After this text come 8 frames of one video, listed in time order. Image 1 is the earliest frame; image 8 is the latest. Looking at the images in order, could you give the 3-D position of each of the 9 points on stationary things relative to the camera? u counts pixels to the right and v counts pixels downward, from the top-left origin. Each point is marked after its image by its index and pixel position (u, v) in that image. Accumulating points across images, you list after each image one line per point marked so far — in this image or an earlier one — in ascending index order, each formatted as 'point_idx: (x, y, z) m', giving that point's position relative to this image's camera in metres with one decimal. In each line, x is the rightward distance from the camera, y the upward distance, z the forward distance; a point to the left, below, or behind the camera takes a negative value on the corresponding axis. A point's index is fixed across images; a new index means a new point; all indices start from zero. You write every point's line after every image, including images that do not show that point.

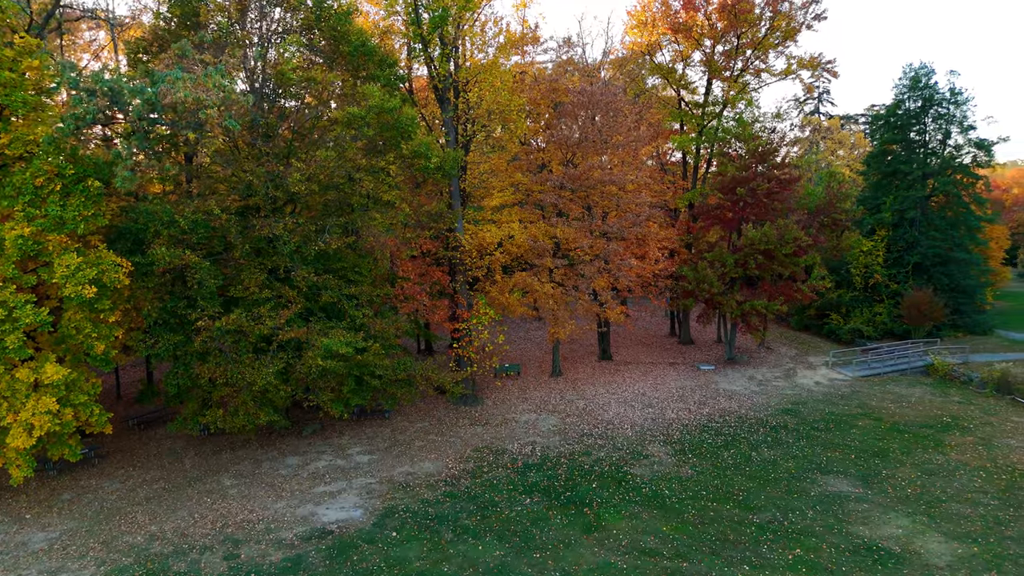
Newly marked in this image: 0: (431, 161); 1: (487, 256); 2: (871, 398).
0: (-1.7, +2.6, +14.8) m
1: (-0.6, +0.8, +17.5) m
2: (+8.3, -2.6, +16.7) m
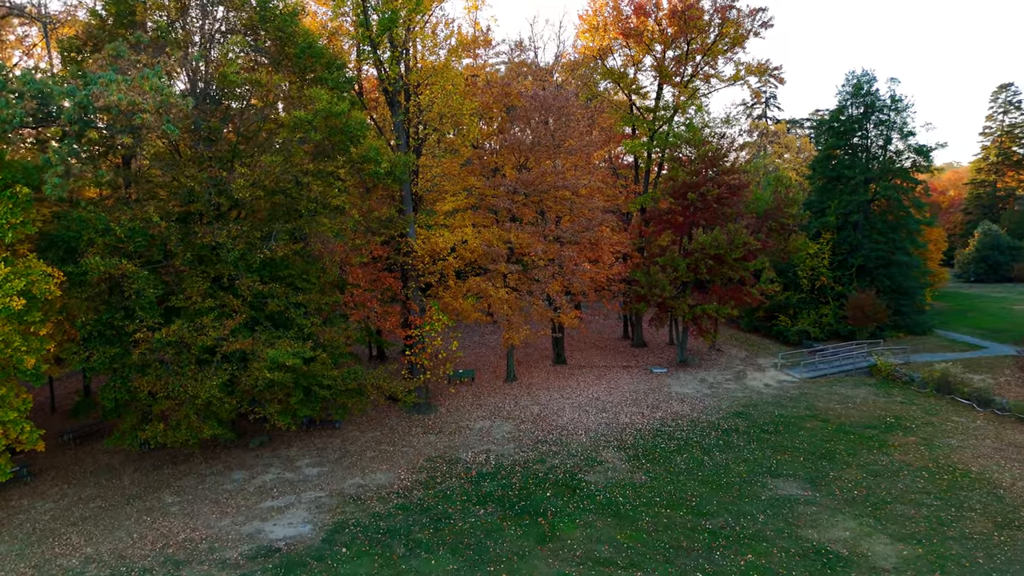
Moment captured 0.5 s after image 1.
0: (-2.6, +2.5, +14.5) m
1: (-1.7, +0.6, +17.2) m
2: (+7.2, -2.6, +17.1) m
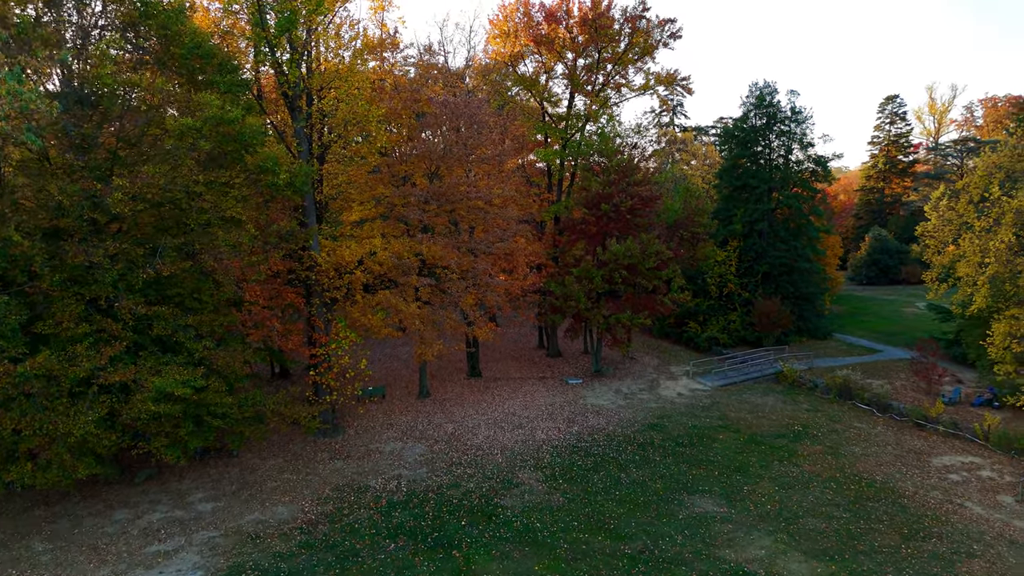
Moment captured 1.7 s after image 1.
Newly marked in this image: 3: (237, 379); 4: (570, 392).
0: (-4.4, +2.1, +13.6) m
1: (-3.8, +0.3, +16.4) m
2: (+5.2, -2.9, +17.3) m
3: (-5.2, -1.7, +13.5) m
4: (+1.5, -2.8, +19.1) m
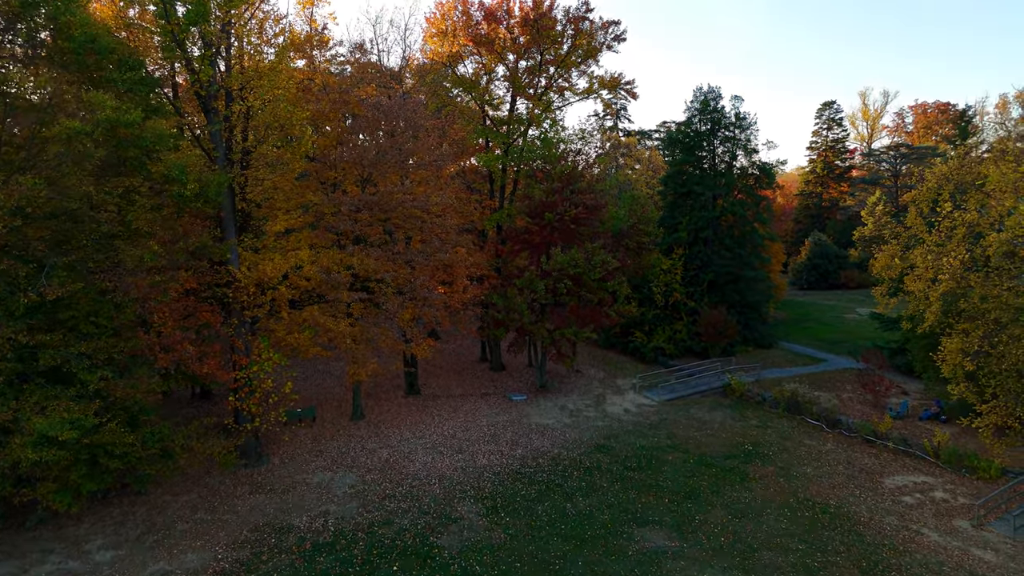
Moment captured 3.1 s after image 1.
0: (-5.5, +1.8, +12.3) m
1: (-5.1, -0.1, +15.1) m
2: (+3.8, -3.2, +16.6) m
3: (-6.2, -2.1, +12.1) m
4: (0.0, -3.1, +18.2) m
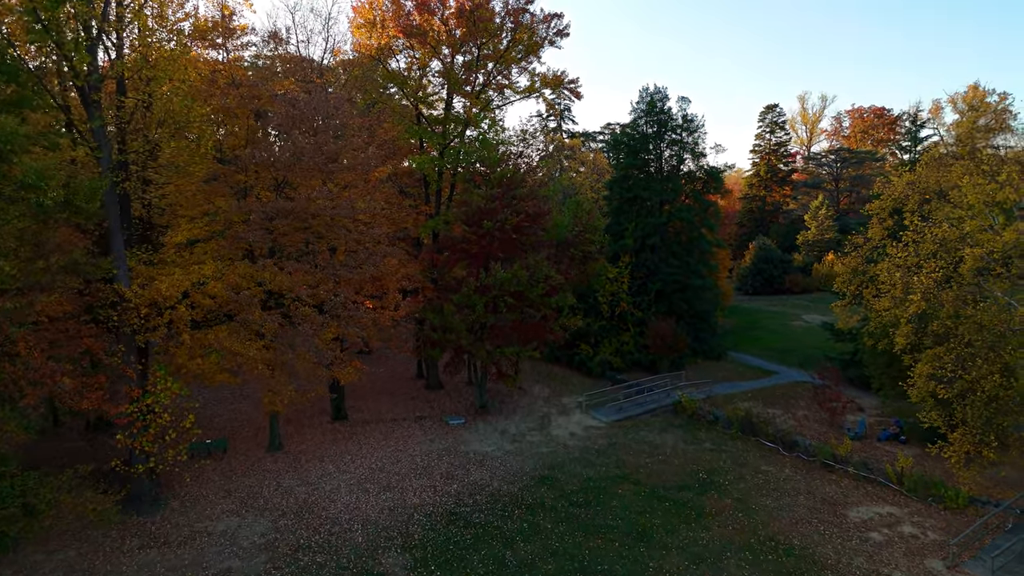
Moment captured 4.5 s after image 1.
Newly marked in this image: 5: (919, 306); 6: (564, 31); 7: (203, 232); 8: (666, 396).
0: (-6.5, +1.4, +10.4) m
1: (-6.3, -0.4, +13.2) m
2: (+2.5, -3.5, +15.4) m
3: (-7.2, -2.4, +10.2) m
4: (-1.4, -3.4, +16.7) m
5: (+6.3, -0.3, +11.1) m
6: (+1.4, +6.7, +18.8) m
7: (-6.1, +1.1, +14.4) m
8: (+4.1, -2.9, +19.1) m
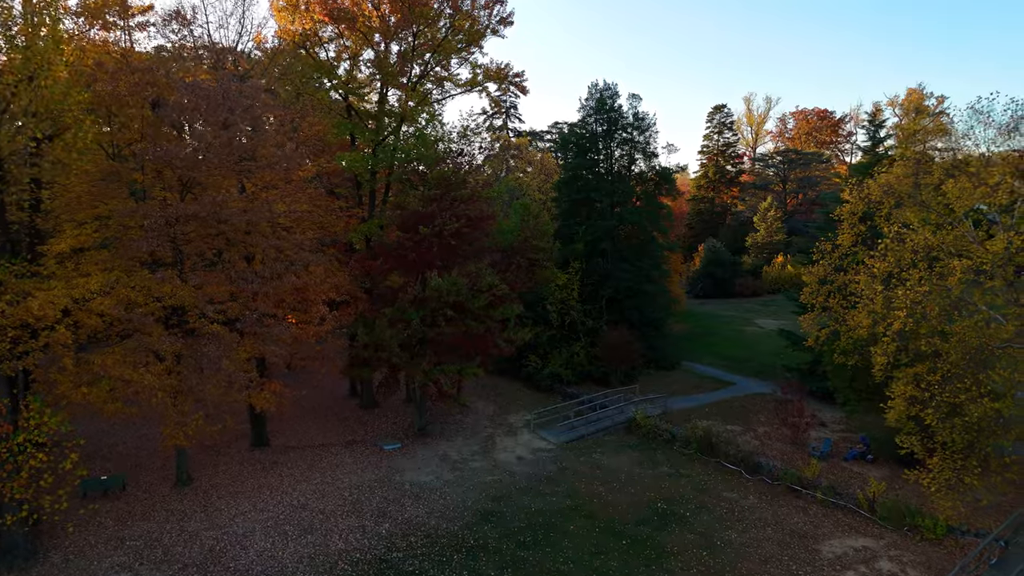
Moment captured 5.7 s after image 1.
0: (-7.3, +1.1, +8.4) m
1: (-7.3, -0.7, +11.2) m
2: (+1.3, -3.7, +14.1) m
3: (-8.0, -2.7, +8.2) m
4: (-2.7, -3.7, +15.1) m
5: (+5.4, -0.5, +10.0) m
6: (-0.1, +6.5, +17.4) m
7: (-7.2, +0.8, +12.5) m
8: (+2.7, -3.1, +17.9) m
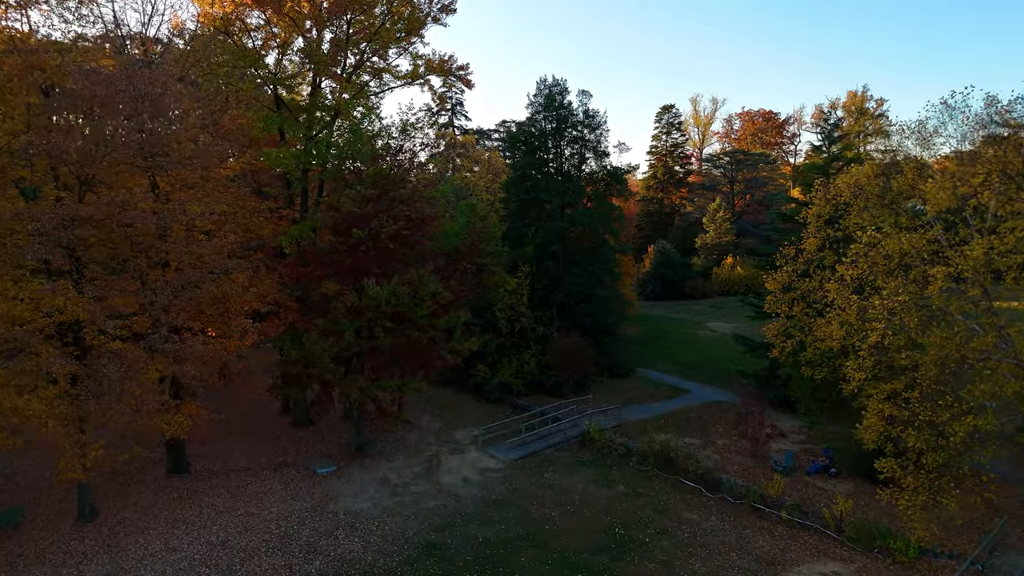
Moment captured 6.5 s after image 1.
0: (-7.9, +0.9, +6.8) m
1: (-8.1, -0.9, +9.6) m
2: (+0.3, -3.9, +13.0) m
3: (-8.5, -2.9, +6.5) m
4: (-3.7, -3.8, +13.7) m
5: (+4.7, -0.6, +9.3) m
6: (-1.4, +6.3, +16.3) m
7: (-8.1, +0.6, +10.8) m
8: (+1.4, -3.2, +16.9) m
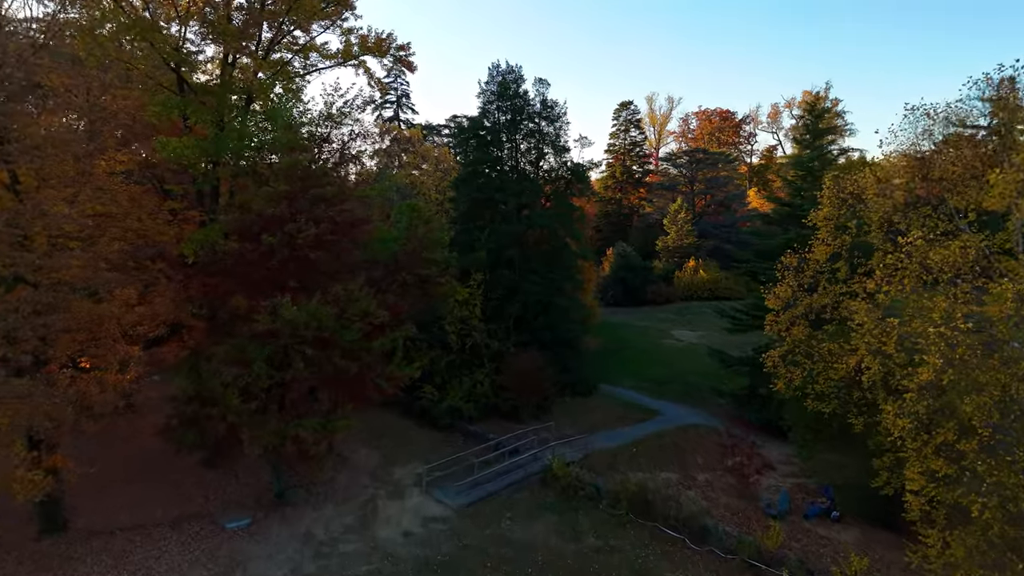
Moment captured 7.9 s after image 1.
0: (-8.3, +0.6, +4.1) m
1: (-8.6, -1.2, +6.9) m
2: (-0.4, -4.1, +10.8) m
3: (-8.9, -3.2, +3.7) m
4: (-4.5, -4.1, +11.3) m
5: (+4.2, -0.8, +7.4) m
6: (-2.4, +6.0, +13.9) m
7: (-8.7, +0.3, +8.1) m
8: (+0.4, -3.5, +14.8) m
